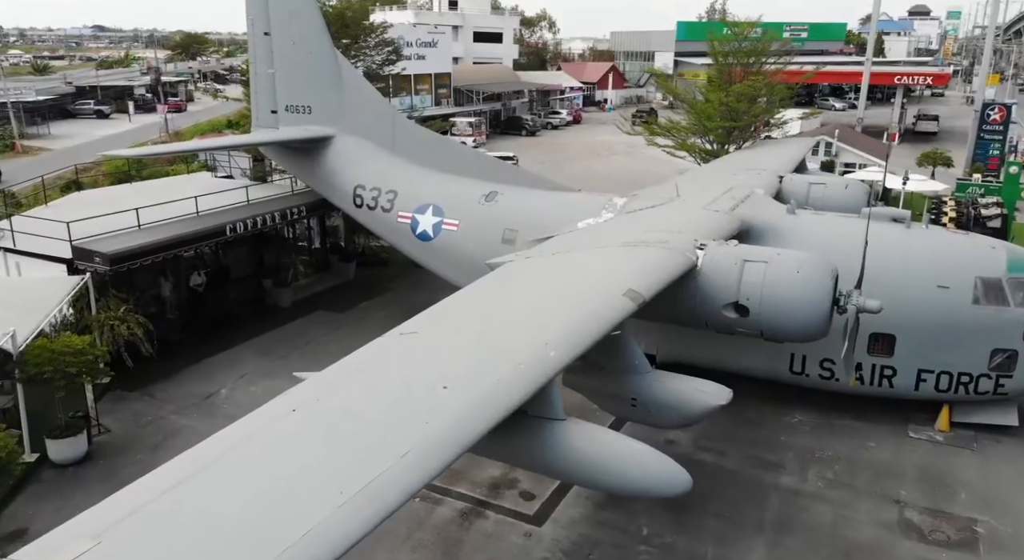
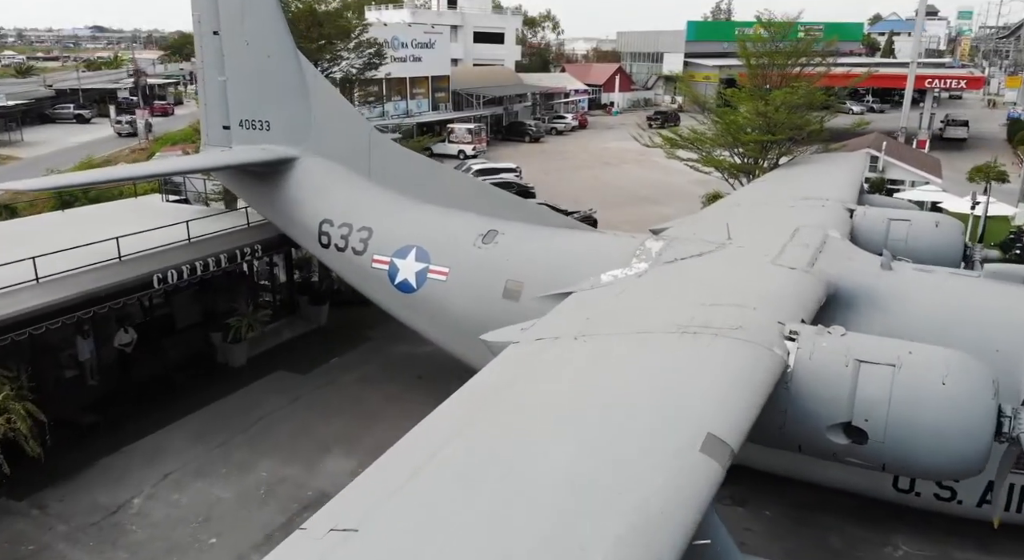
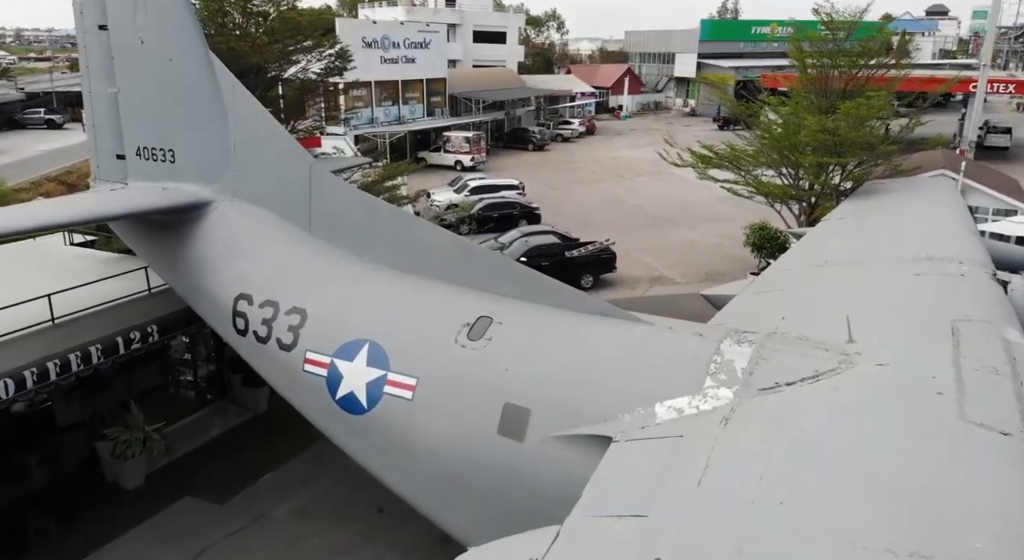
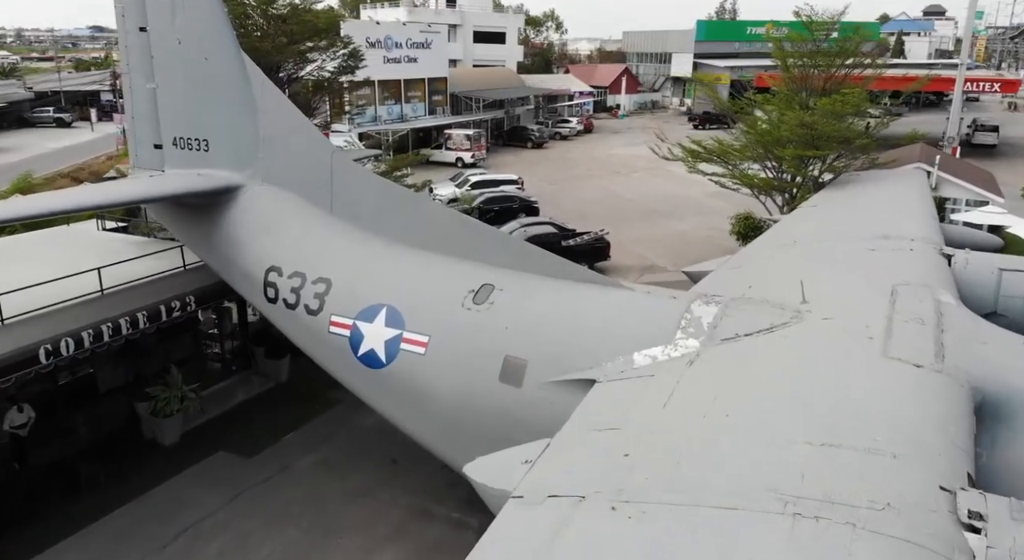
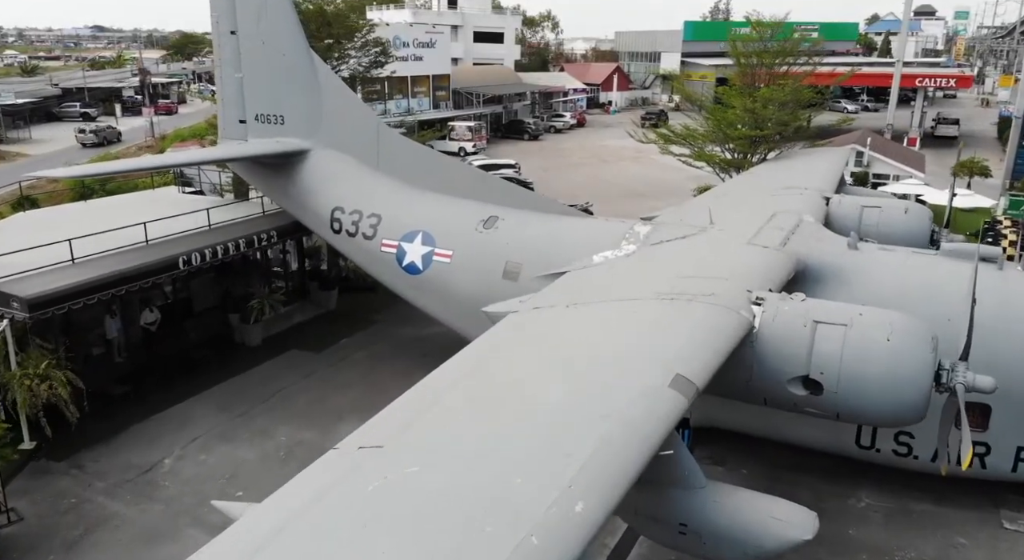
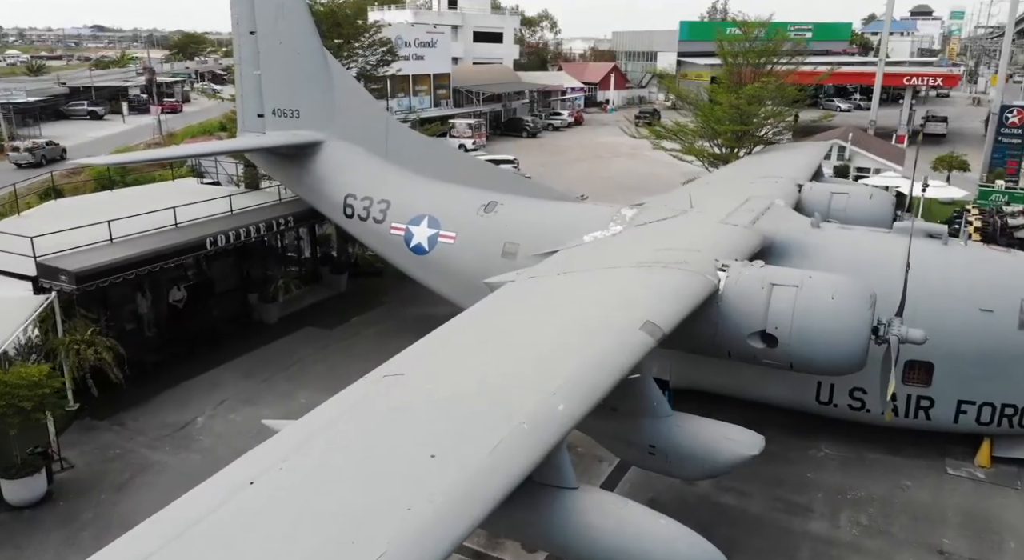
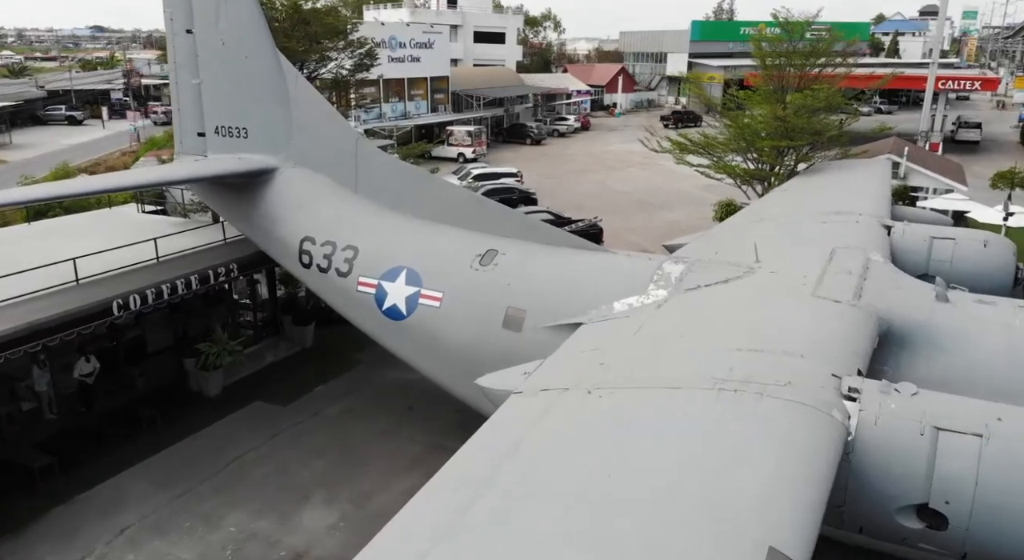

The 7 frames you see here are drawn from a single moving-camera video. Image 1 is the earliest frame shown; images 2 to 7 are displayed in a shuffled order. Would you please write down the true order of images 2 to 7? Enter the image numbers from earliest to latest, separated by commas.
6, 5, 2, 7, 4, 3
